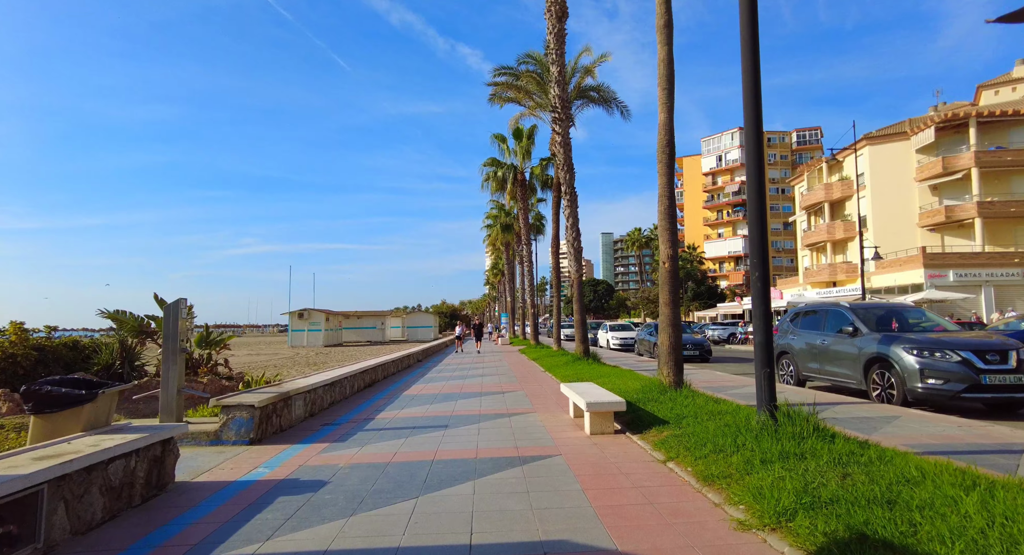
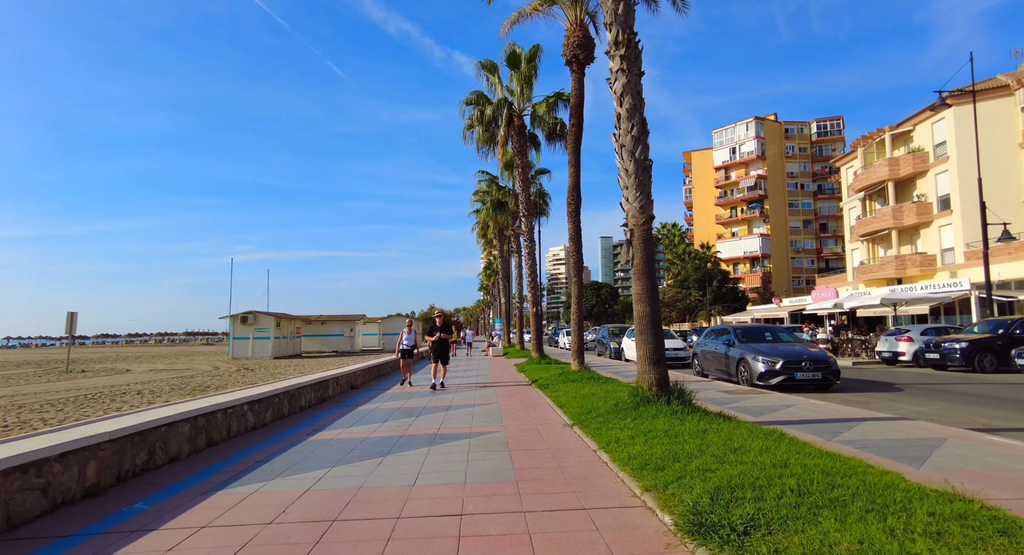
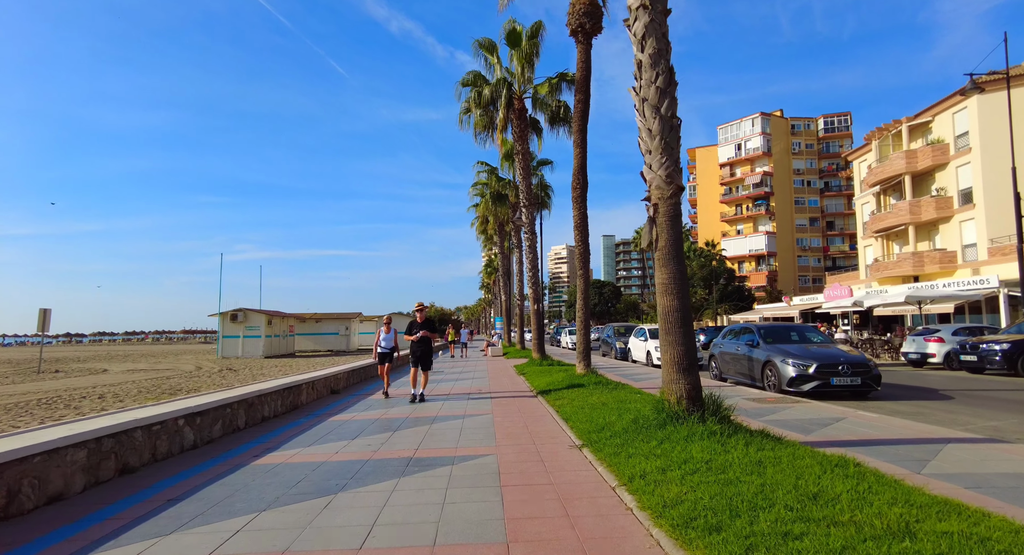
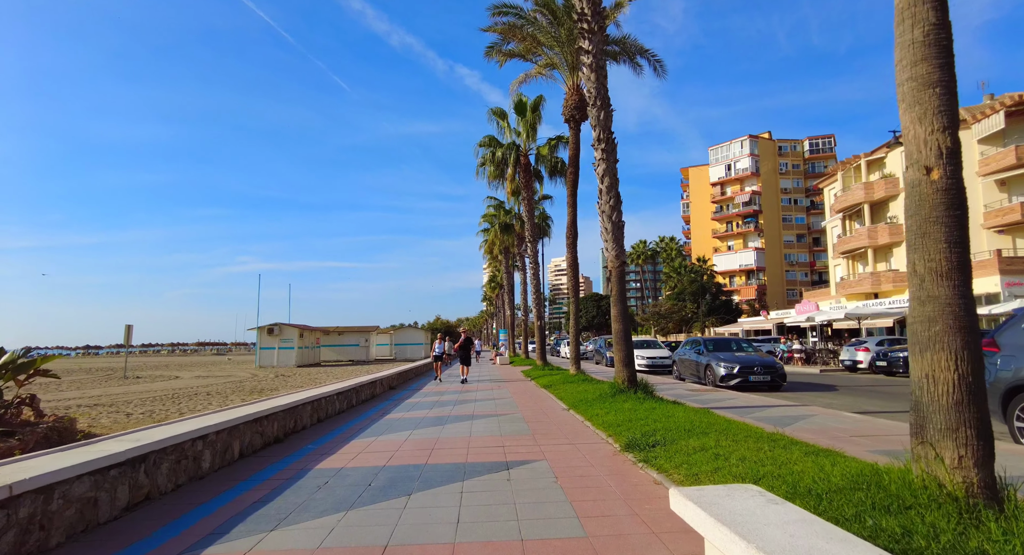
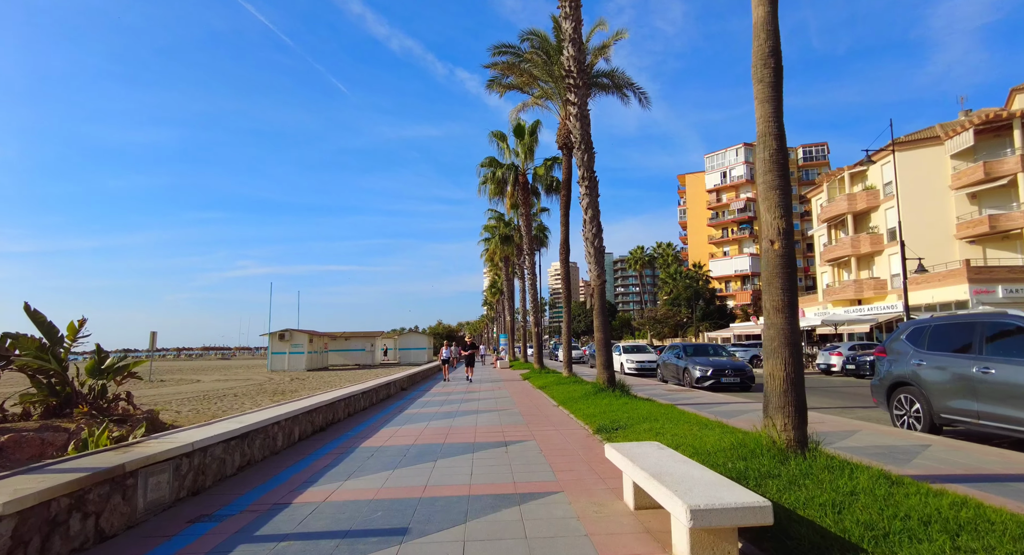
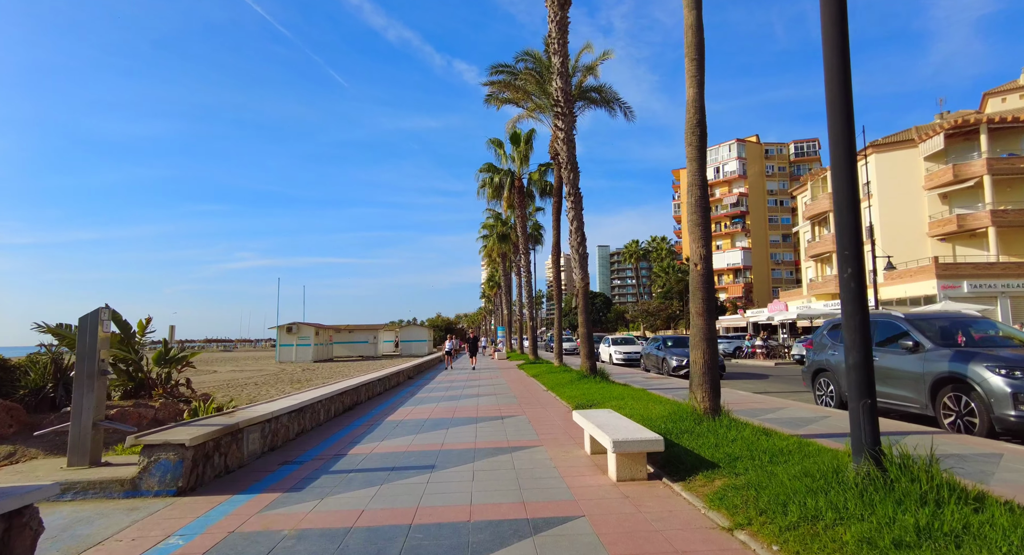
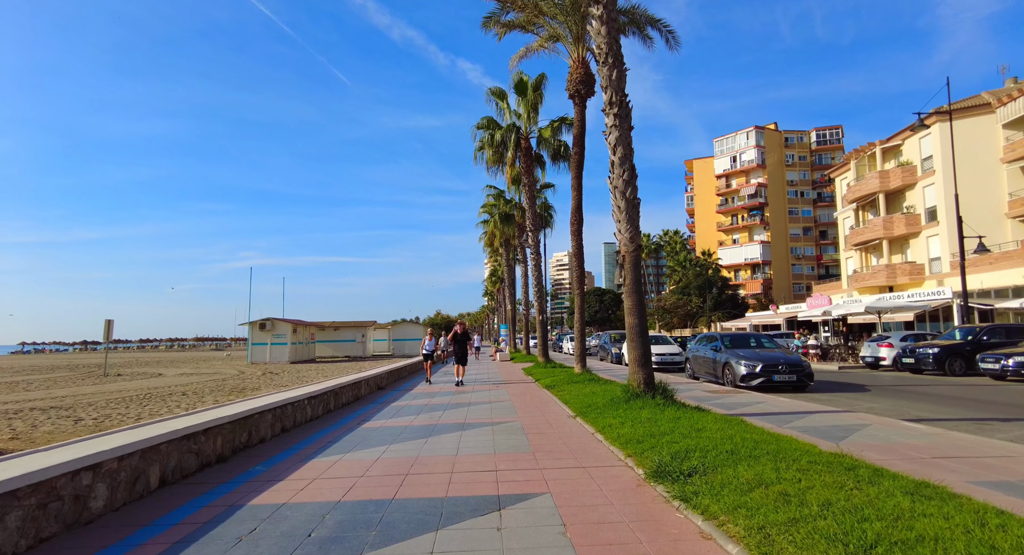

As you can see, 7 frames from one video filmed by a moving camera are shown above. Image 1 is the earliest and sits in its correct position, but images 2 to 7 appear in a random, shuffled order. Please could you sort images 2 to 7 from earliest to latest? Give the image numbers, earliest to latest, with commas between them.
6, 5, 4, 7, 2, 3
